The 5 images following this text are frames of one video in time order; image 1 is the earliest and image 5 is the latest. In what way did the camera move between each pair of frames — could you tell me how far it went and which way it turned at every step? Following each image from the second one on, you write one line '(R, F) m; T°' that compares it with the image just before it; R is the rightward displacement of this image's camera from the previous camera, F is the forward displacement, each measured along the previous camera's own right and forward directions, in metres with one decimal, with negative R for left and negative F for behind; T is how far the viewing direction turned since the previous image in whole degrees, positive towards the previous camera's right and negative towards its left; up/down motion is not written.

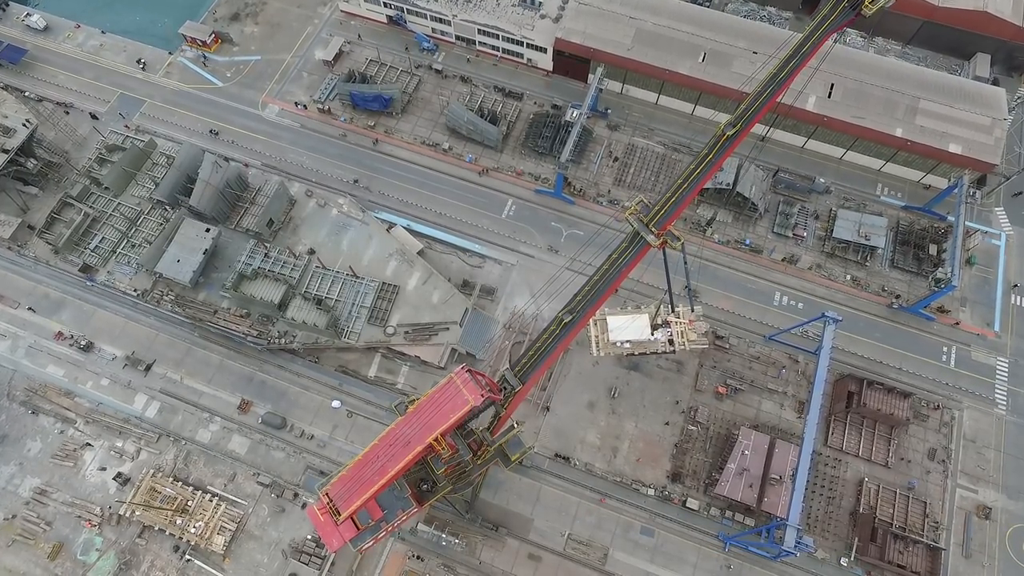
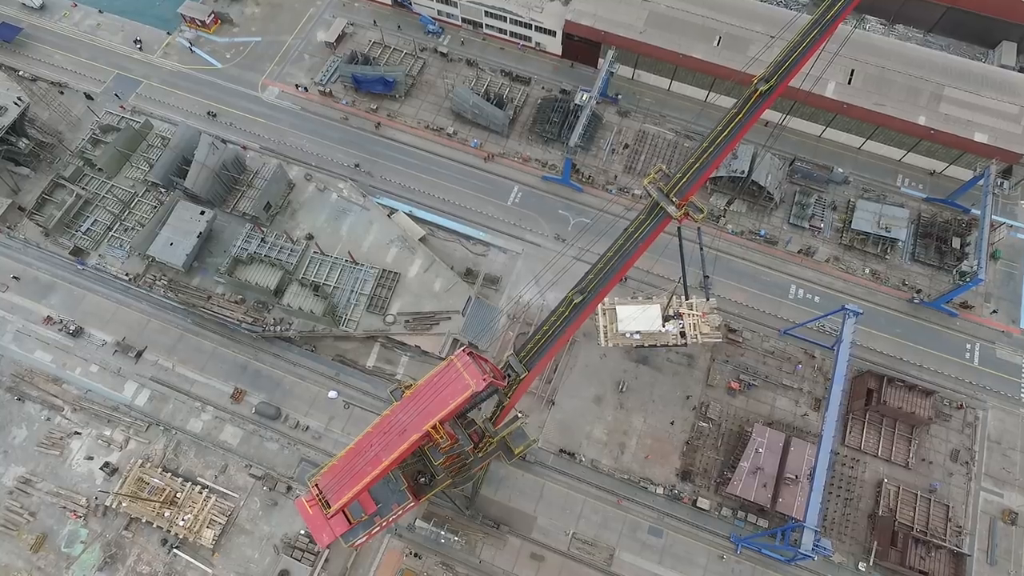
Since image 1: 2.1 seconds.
(-0.2, +2.8) m; 0°
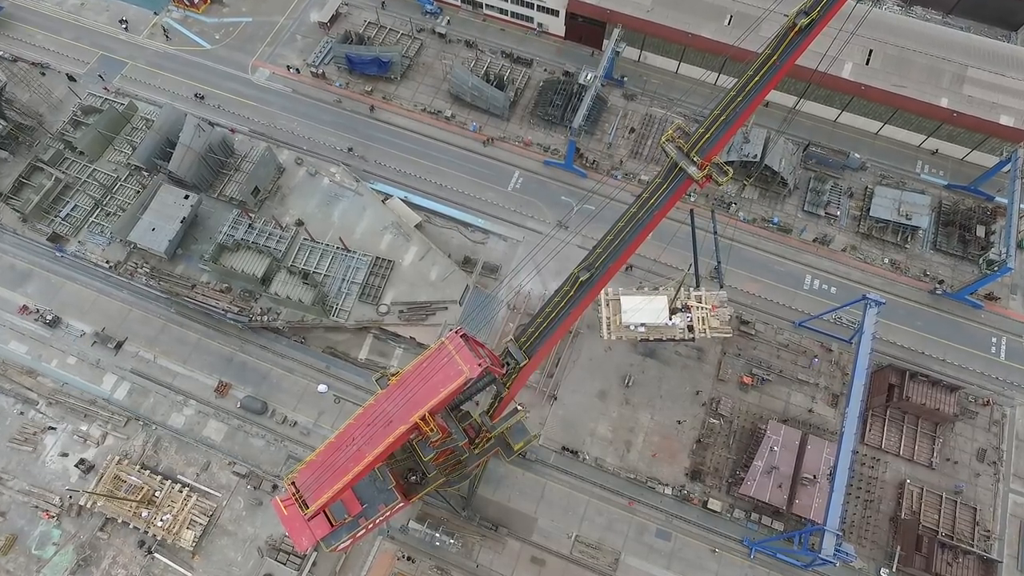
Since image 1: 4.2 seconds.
(+0.1, +3.7) m; 0°
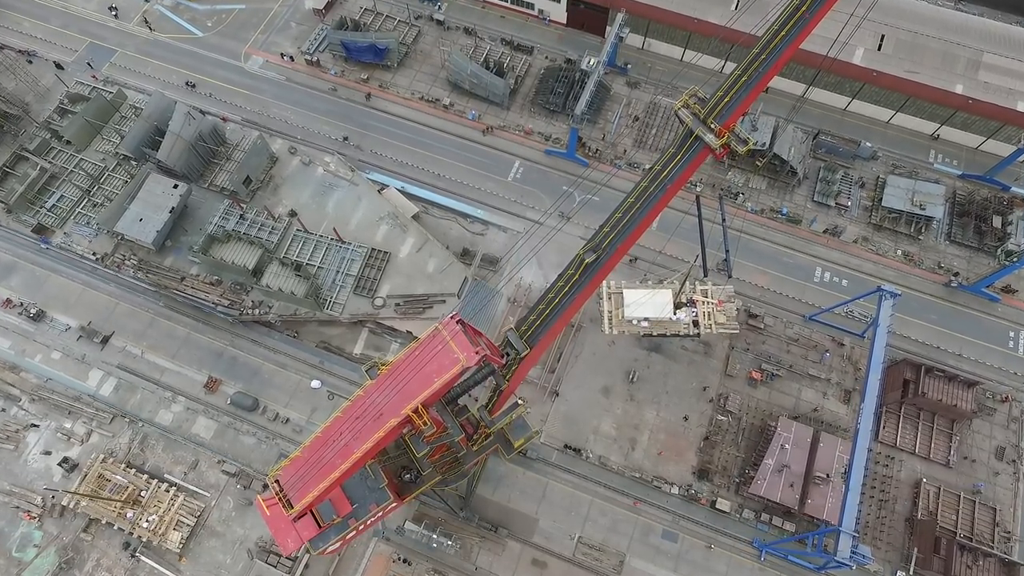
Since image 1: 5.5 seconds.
(0.0, +2.3) m; 0°
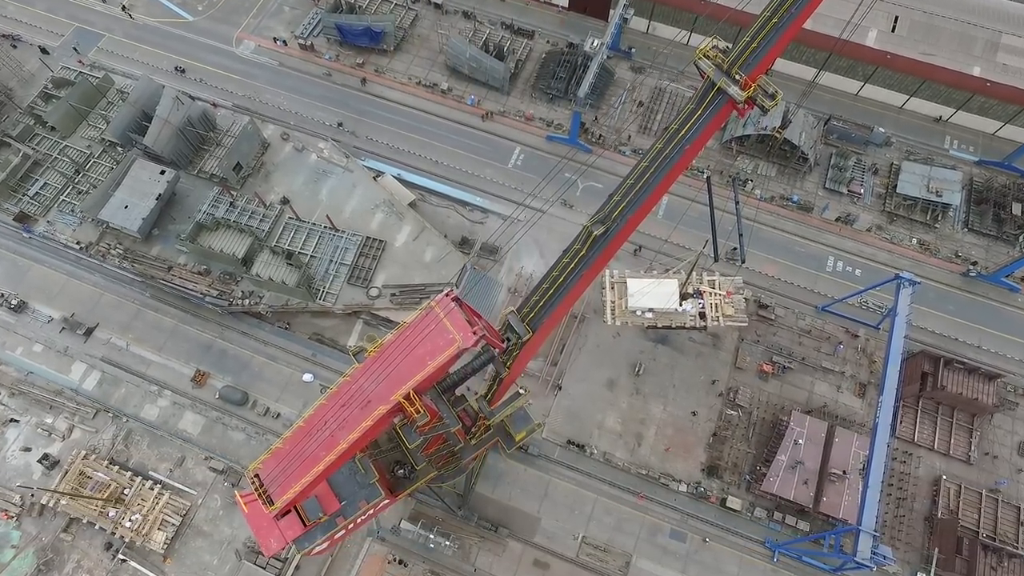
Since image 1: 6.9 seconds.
(-0.1, +2.6) m; 0°
